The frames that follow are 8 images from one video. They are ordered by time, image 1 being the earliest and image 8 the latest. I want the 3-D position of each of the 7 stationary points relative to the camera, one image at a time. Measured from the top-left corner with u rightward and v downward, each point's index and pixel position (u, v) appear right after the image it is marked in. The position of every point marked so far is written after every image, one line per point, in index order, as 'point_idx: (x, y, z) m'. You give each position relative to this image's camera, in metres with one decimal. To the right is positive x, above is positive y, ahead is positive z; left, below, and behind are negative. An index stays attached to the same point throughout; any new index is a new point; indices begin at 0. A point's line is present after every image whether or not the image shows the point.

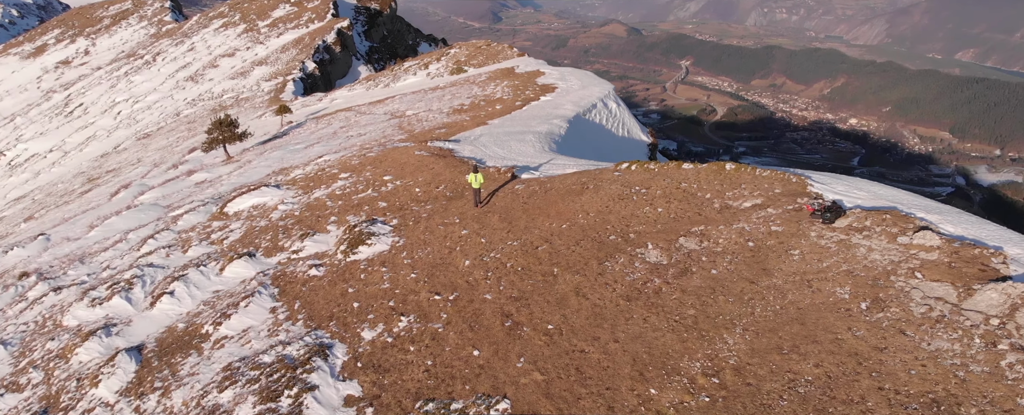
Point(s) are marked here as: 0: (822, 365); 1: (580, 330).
0: (+6.8, -3.5, +14.5) m
1: (+1.8, -3.3, +17.6) m
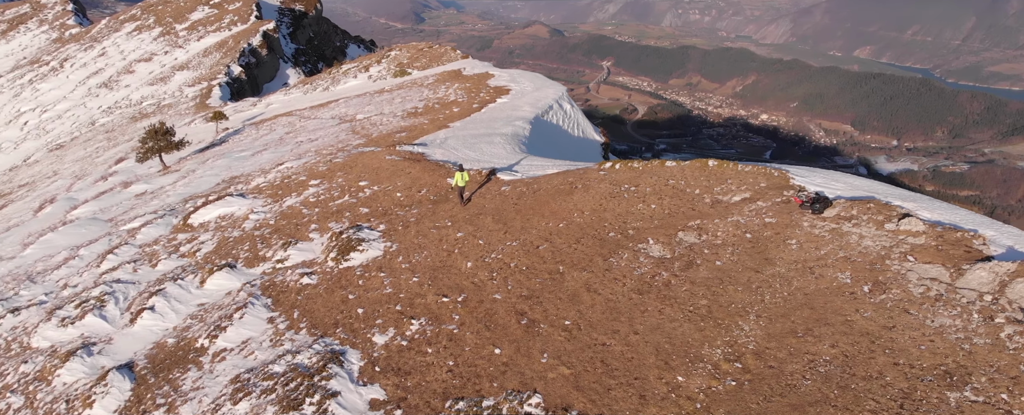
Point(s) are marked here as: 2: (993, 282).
0: (+7.7, -3.2, +15.4) m
1: (+2.4, -3.2, +18.1) m
2: (+11.9, -1.8, +16.2) m
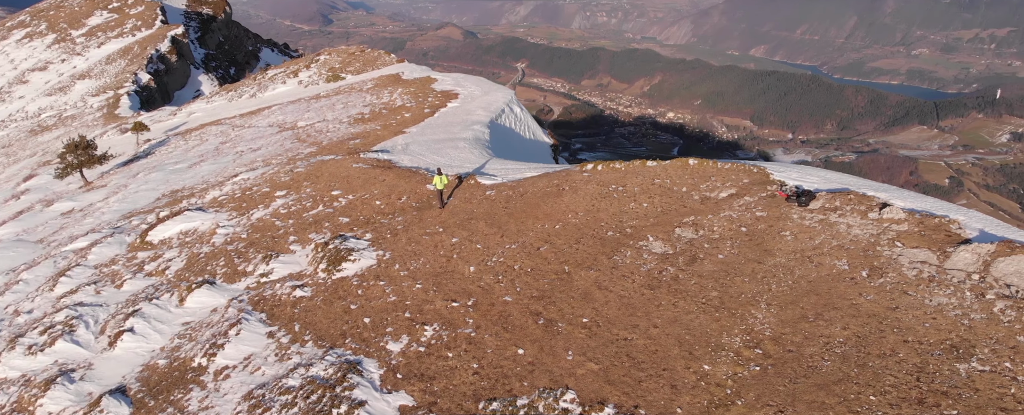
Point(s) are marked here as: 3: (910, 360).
0: (+8.5, -3.0, +16.6) m
1: (+3.0, -3.2, +18.7) m
2: (+12.5, -1.5, +17.8) m
3: (+9.2, -3.5, +15.2) m
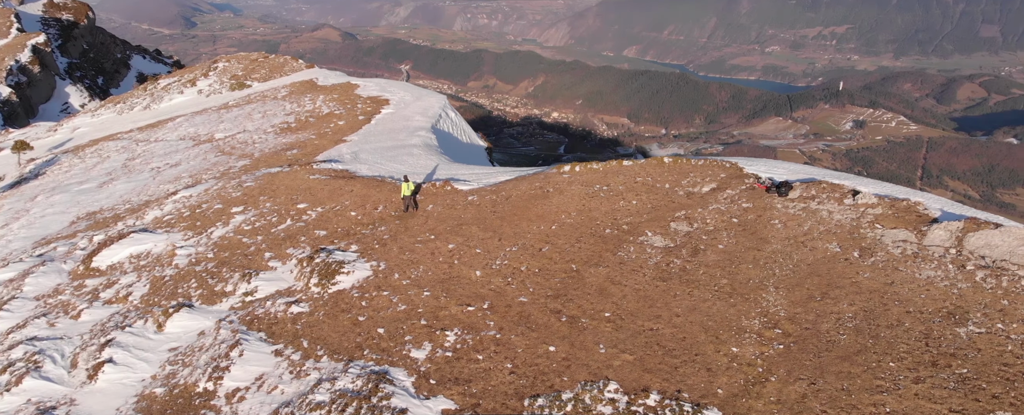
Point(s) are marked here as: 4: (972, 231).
0: (+9.5, -2.7, +18.3) m
1: (+3.8, -3.1, +19.7) m
2: (+13.3, -0.9, +20.0) m
3: (+10.4, -3.1, +17.0) m
4: (+13.9, -0.7, +19.9) m
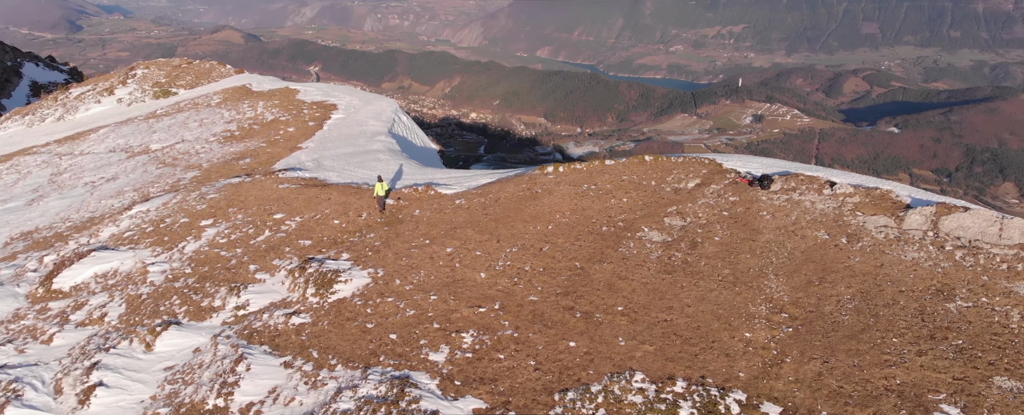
0: (+10.1, -2.3, +19.7) m
1: (+4.3, -3.0, +20.5) m
2: (+13.7, -0.5, +21.7) m
3: (+11.1, -2.8, +18.5) m
4: (+14.2, -0.2, +21.7) m
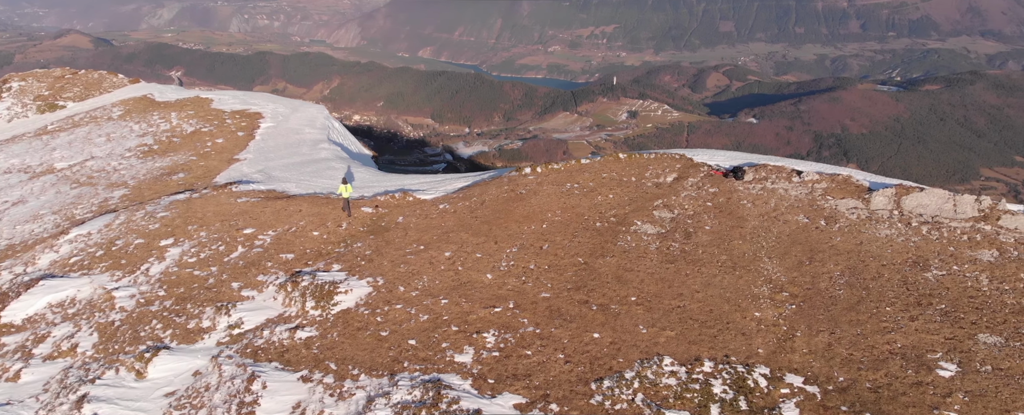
0: (+10.8, -1.8, +21.7) m
1: (+4.9, -2.8, +21.9) m
2: (+13.9, +0.2, +24.2) m
3: (+11.9, -2.2, +20.7) m
4: (+14.5, +0.5, +24.3) m
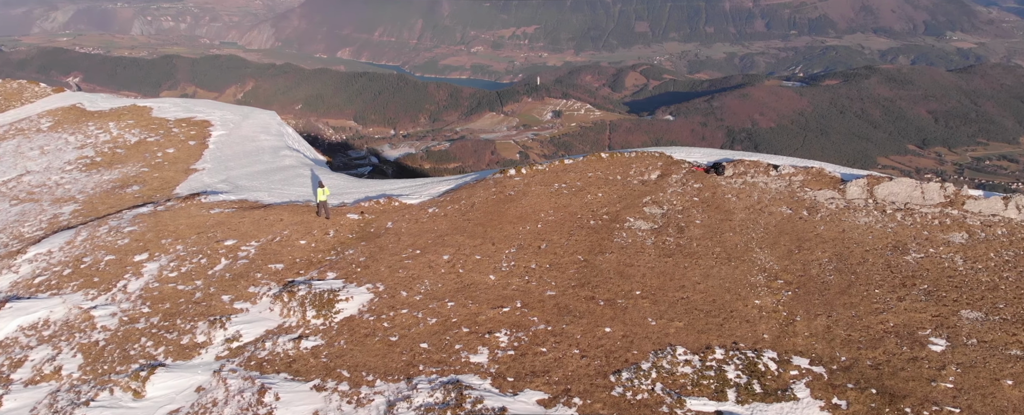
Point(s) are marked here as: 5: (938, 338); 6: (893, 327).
0: (+11.0, -1.5, +23.2) m
1: (+5.2, -2.7, +22.8) m
2: (+13.9, +0.6, +25.9) m
3: (+12.3, -1.8, +22.3) m
4: (+14.4, +0.9, +26.1) m
5: (+12.2, -3.8, +19.0) m
6: (+11.3, -3.5, +19.6) m
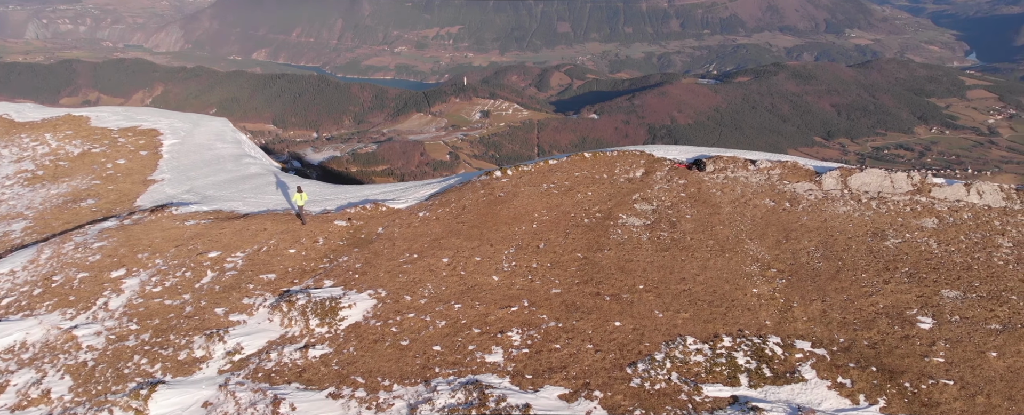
0: (+11.2, -1.2, +24.7) m
1: (+5.5, -2.6, +23.8) m
2: (+13.8, +1.0, +27.6) m
3: (+12.6, -1.5, +23.9) m
4: (+14.3, +1.3, +27.8) m
5: (+12.8, -3.4, +20.5) m
6: (+11.8, -3.2, +21.1) m
